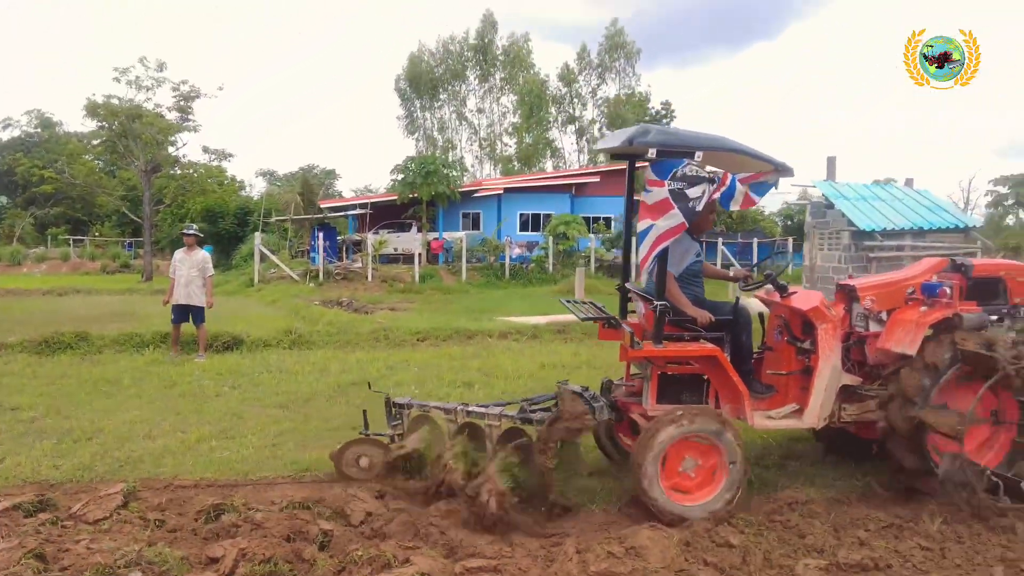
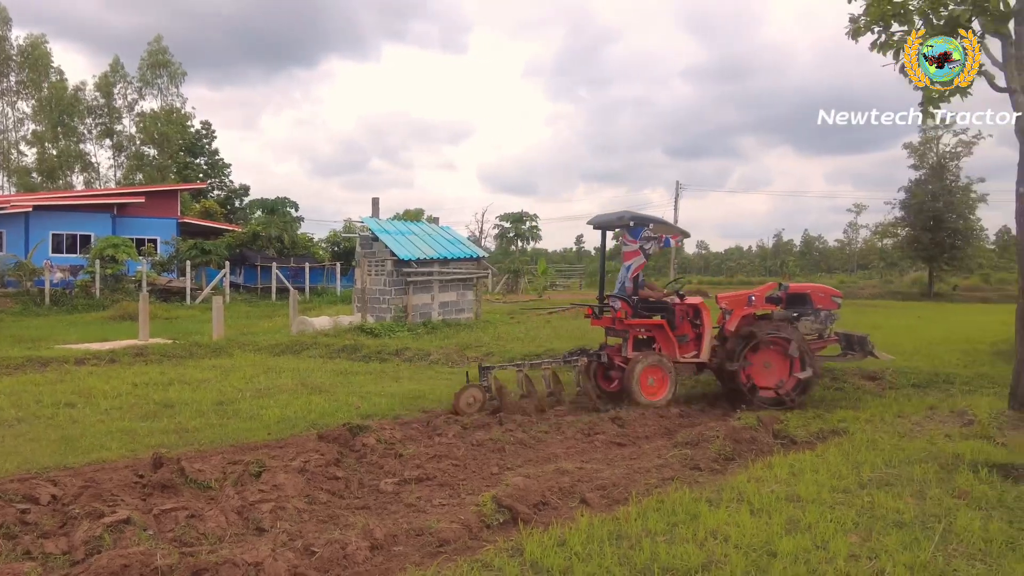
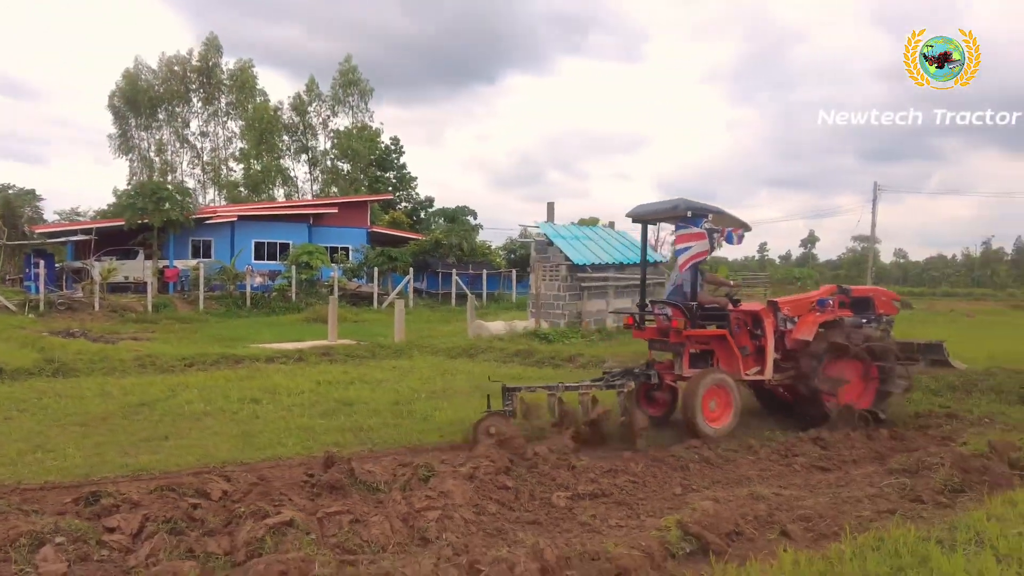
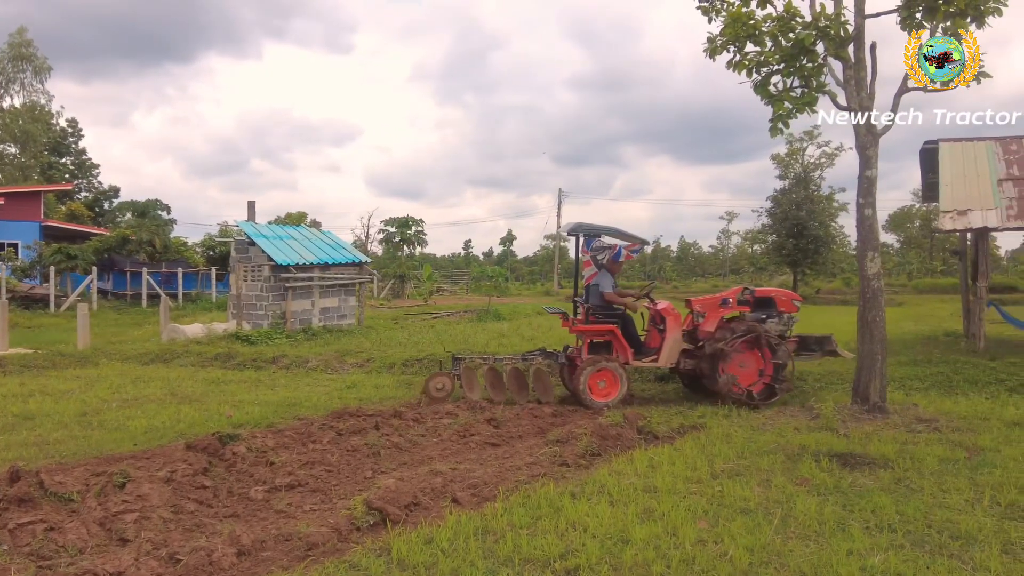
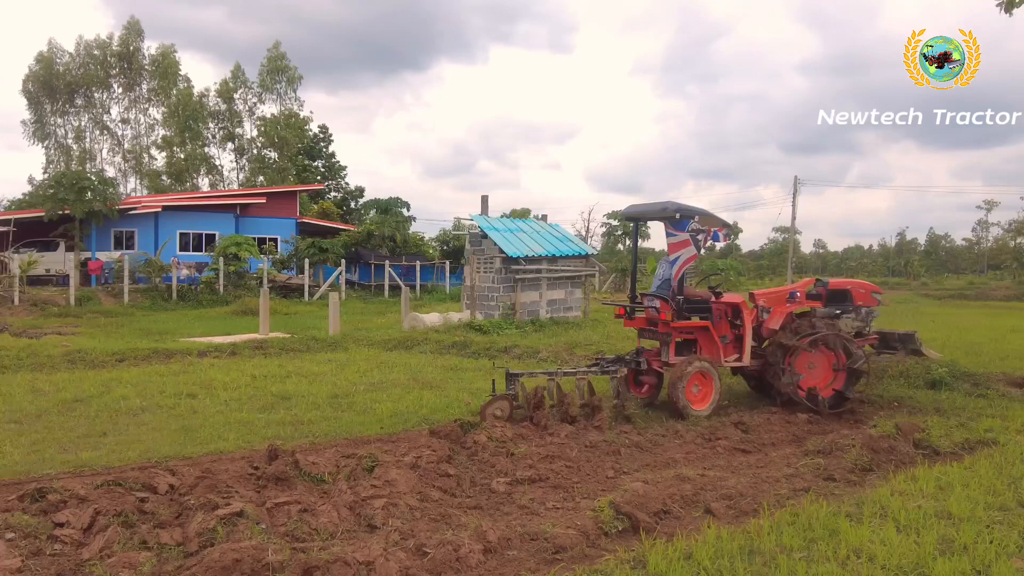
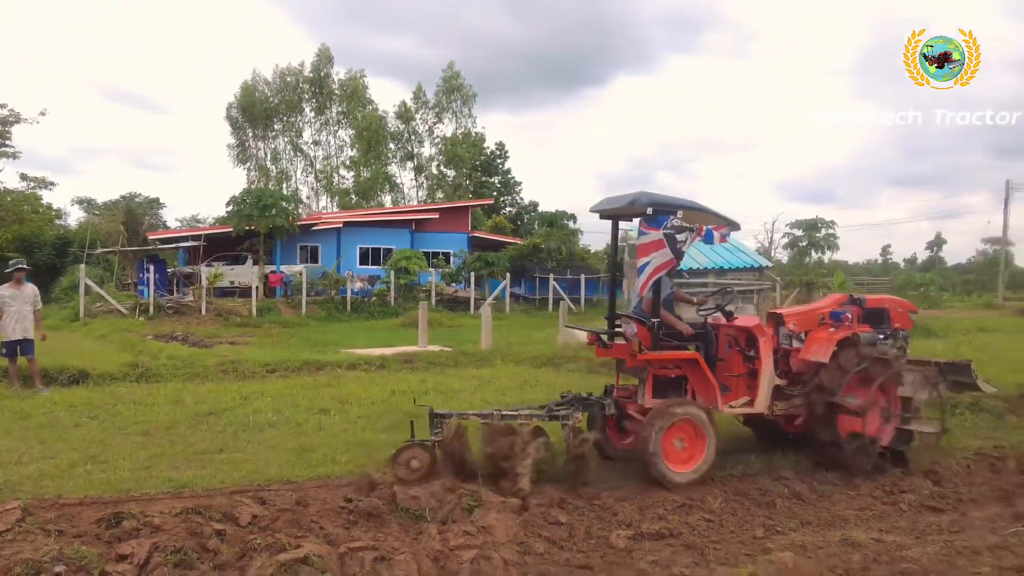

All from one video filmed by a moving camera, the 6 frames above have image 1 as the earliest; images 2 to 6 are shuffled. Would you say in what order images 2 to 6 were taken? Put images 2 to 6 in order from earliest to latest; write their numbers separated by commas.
6, 3, 5, 2, 4
